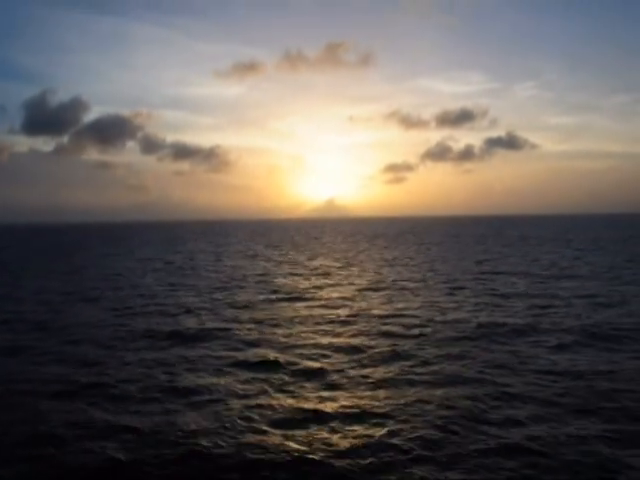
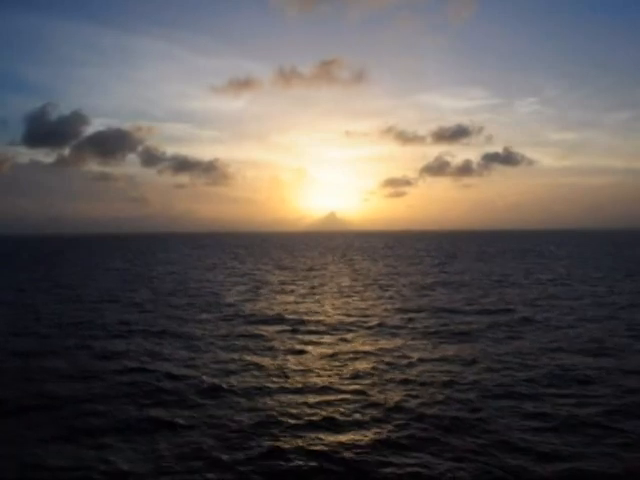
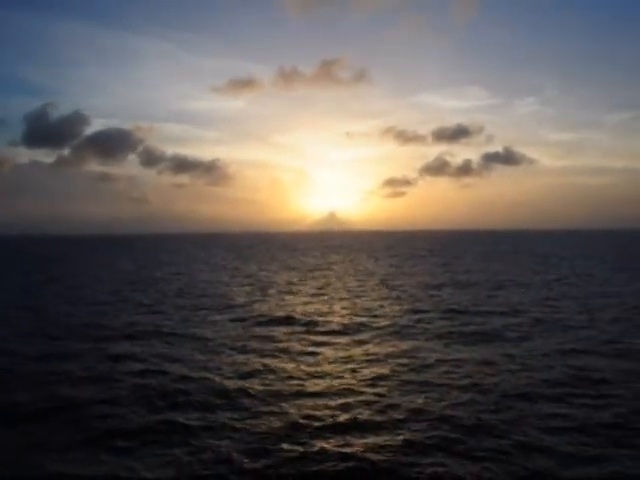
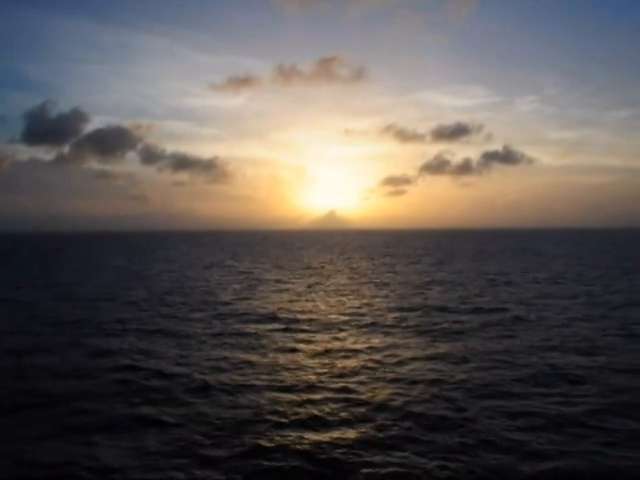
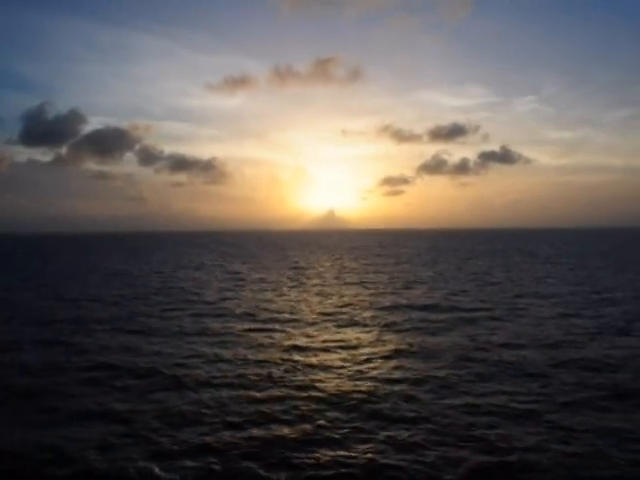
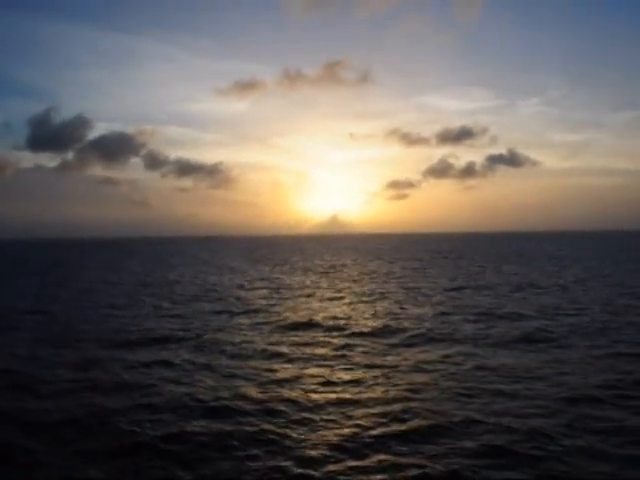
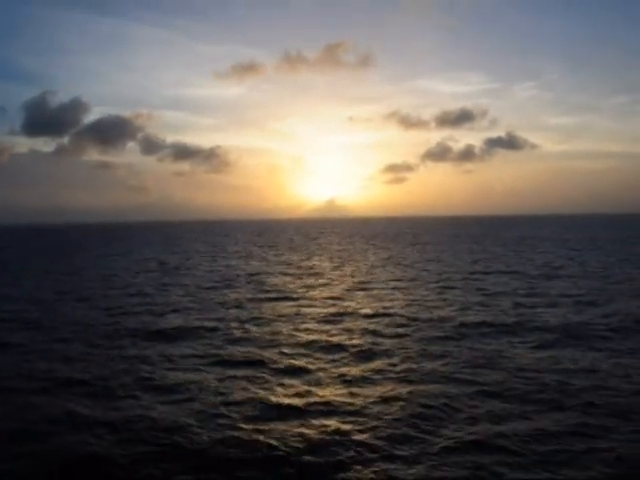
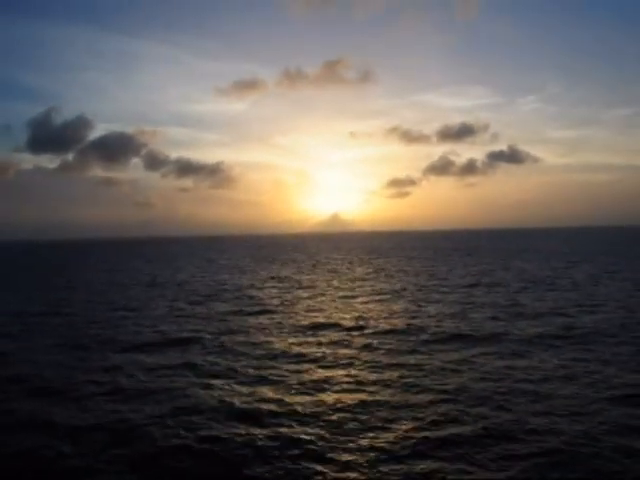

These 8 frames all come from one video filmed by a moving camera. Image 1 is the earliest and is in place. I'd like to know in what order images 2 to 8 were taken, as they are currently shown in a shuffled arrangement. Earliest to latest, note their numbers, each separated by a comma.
7, 8, 6, 3, 2, 4, 5
